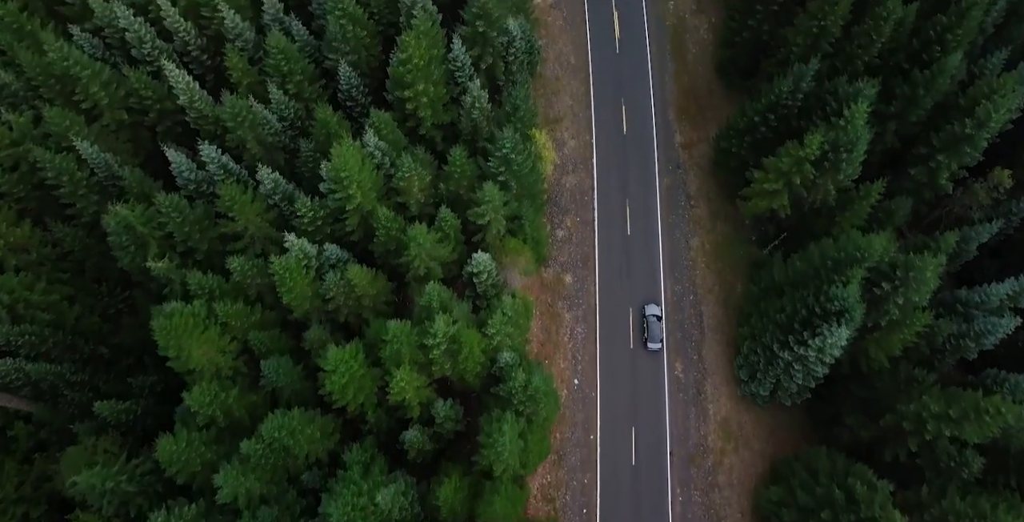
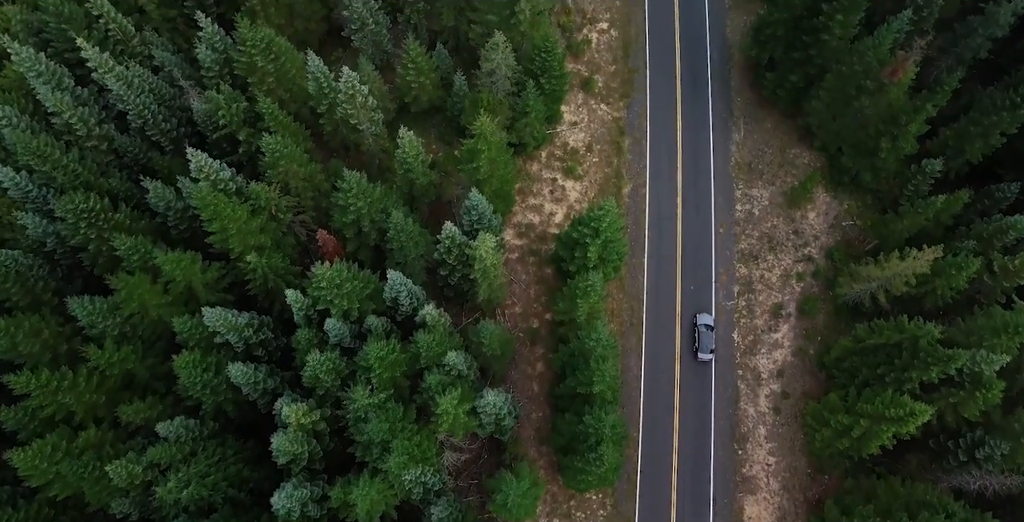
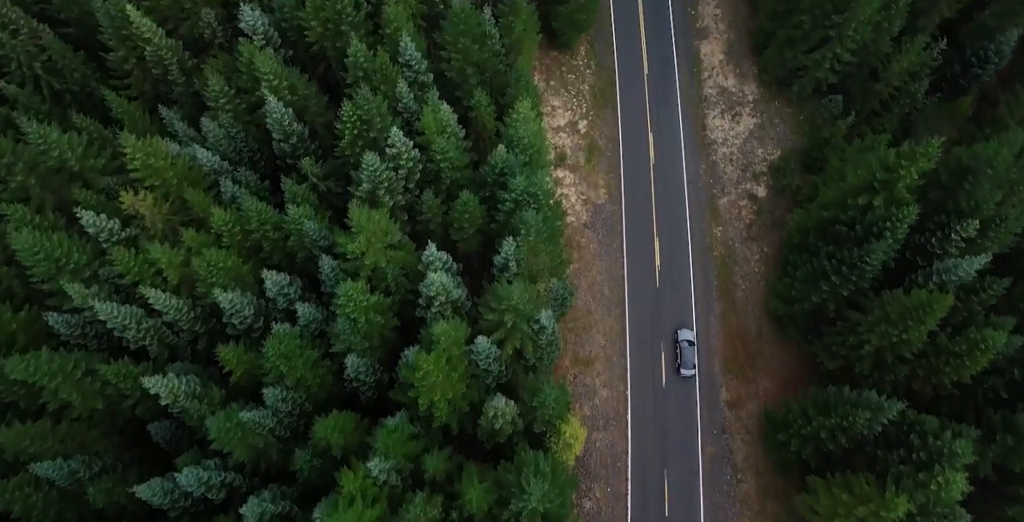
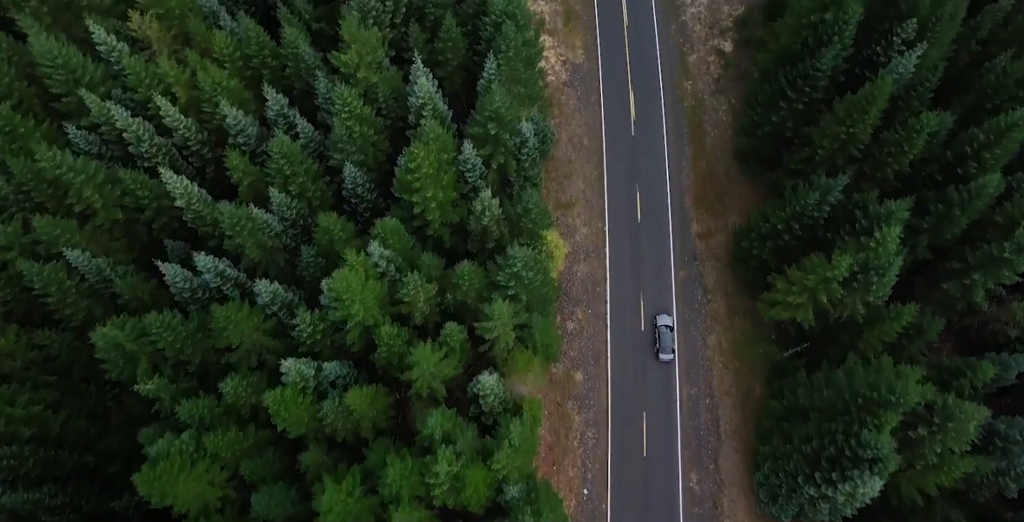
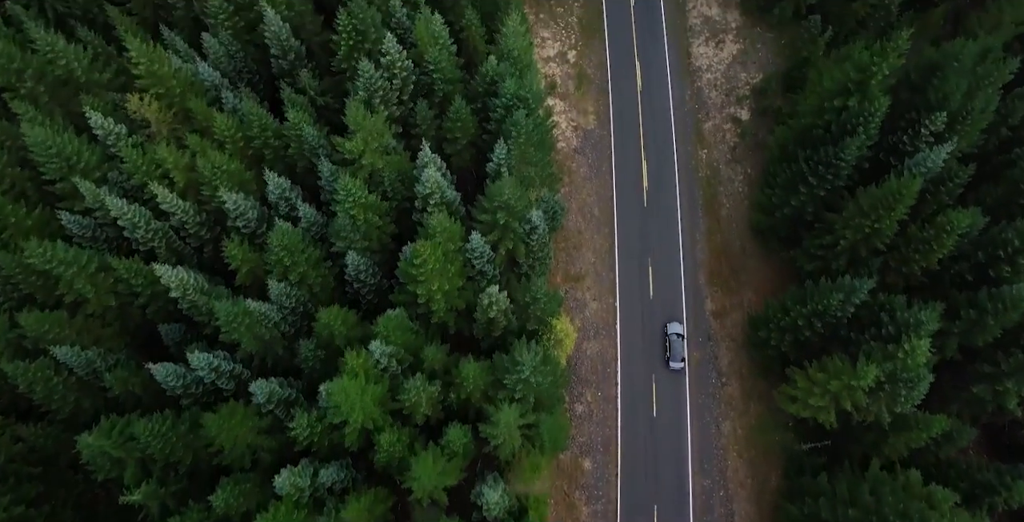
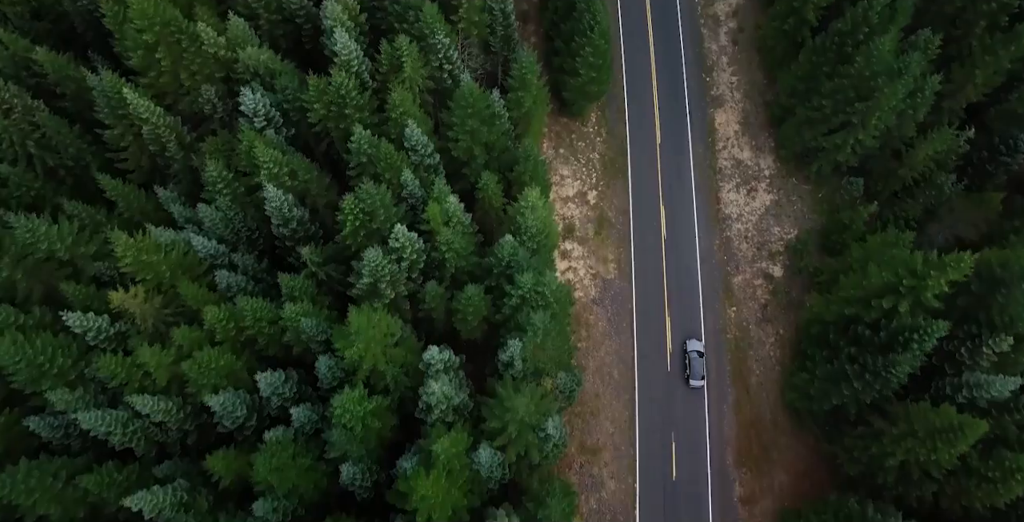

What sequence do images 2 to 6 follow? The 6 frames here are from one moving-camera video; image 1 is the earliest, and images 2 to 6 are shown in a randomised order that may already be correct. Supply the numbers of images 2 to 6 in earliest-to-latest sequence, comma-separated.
4, 5, 3, 6, 2
